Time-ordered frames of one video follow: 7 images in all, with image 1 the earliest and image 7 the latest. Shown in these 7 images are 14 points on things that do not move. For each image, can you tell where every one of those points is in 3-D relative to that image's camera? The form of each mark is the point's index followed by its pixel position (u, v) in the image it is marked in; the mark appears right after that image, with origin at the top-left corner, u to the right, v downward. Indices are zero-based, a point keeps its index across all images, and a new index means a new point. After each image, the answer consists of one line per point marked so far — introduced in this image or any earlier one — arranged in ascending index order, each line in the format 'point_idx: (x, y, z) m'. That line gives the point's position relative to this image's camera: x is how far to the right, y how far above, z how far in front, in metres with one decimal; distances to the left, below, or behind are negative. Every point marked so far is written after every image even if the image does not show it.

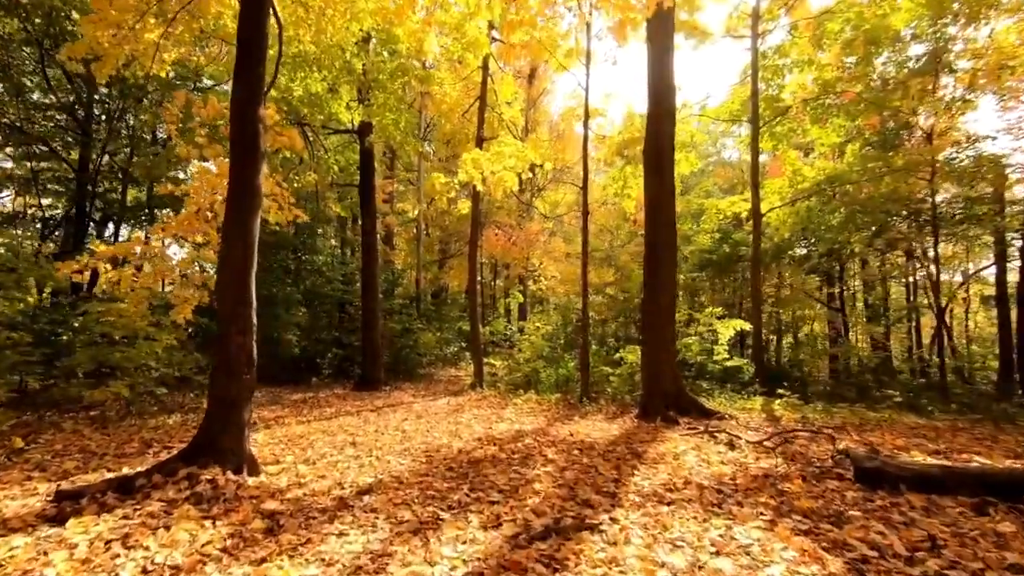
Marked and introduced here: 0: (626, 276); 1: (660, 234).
0: (+3.4, +0.4, +15.5) m
1: (+2.4, +0.9, +8.5) m
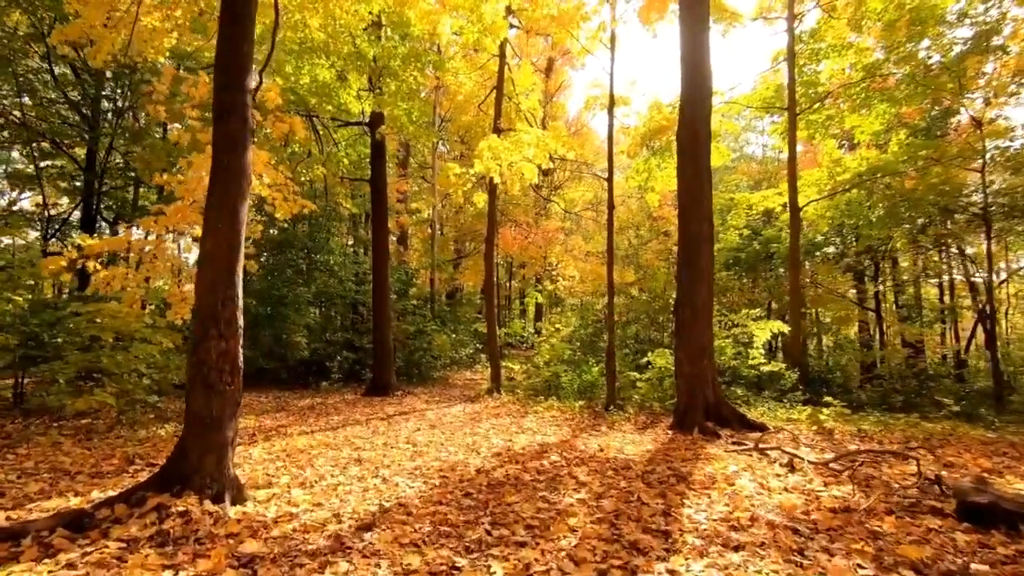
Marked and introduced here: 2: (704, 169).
0: (+3.9, +0.4, +14.7) m
1: (+2.7, +0.9, +7.7) m
2: (+2.8, +1.8, +7.8) m
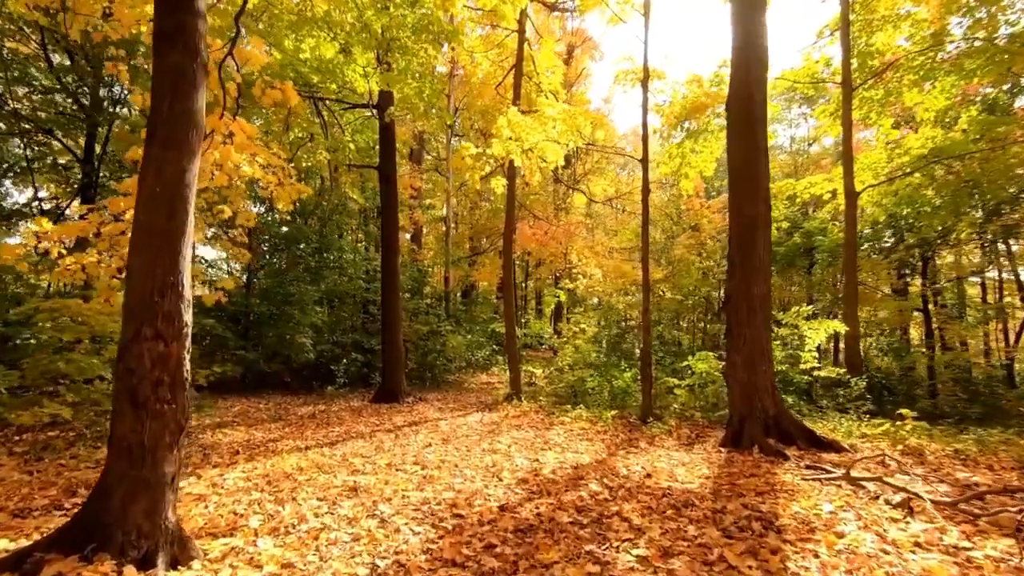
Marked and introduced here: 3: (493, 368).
0: (+4.4, +0.4, +13.6) m
1: (+3.0, +1.0, +6.6) m
2: (+3.2, +1.9, +6.7) m
3: (-0.6, -2.4, +15.7) m
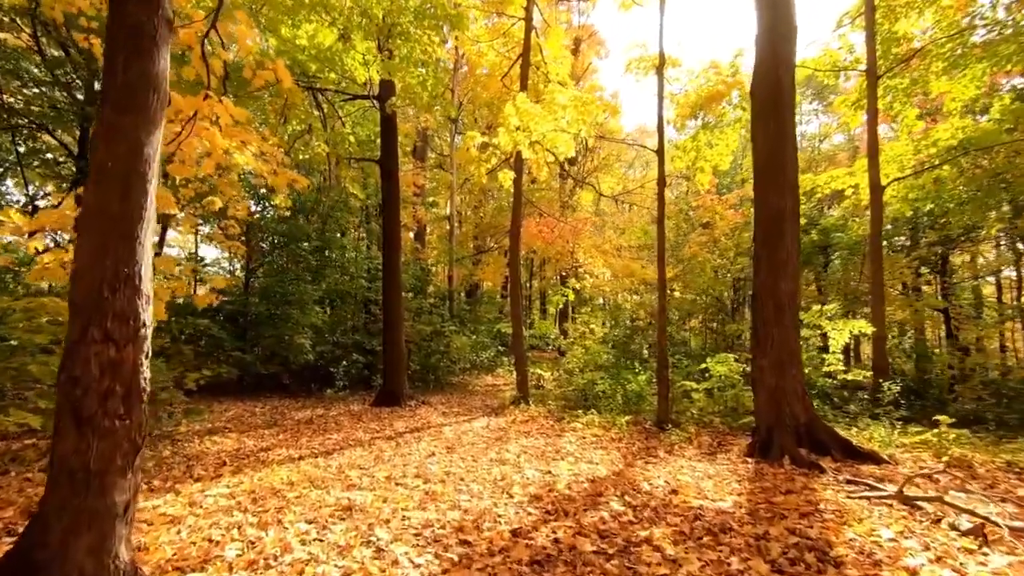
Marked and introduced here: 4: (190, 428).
0: (+4.6, +0.5, +13.1) m
1: (+3.2, +1.0, +6.1) m
2: (+3.3, +1.9, +6.2) m
3: (-0.4, -2.4, +15.3) m
4: (-4.3, -1.9, +7.0) m
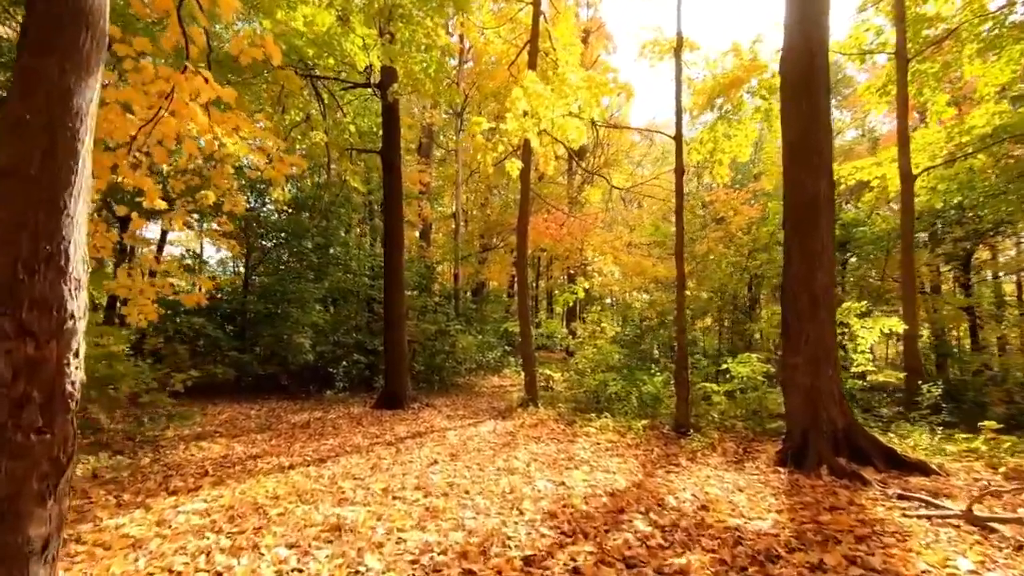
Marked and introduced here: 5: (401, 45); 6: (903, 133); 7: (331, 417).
0: (+4.8, +0.5, +12.6) m
1: (+3.2, +1.1, +5.6) m
2: (+3.4, +2.0, +5.7) m
3: (-0.2, -2.3, +14.8) m
4: (-4.2, -1.8, +6.6) m
5: (-1.8, +3.9, +8.4) m
6: (+6.8, +2.7, +9.0) m
7: (-2.8, -2.0, +8.3) m
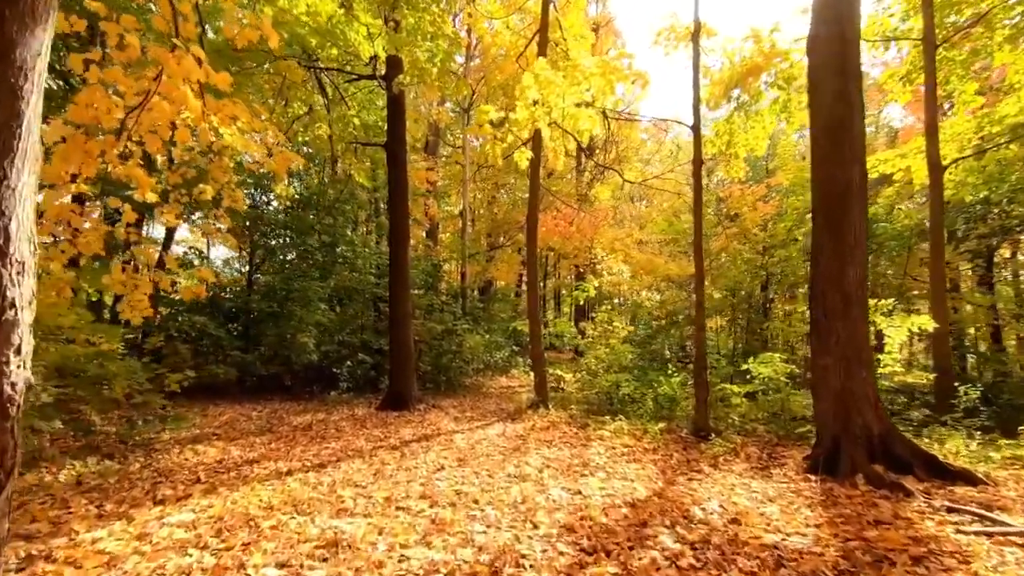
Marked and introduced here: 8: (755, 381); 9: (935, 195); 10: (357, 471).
0: (+5.0, +0.6, +12.2) m
1: (+3.4, +1.1, +5.3) m
2: (+3.5, +2.1, +5.3) m
3: (0.0, -2.3, +14.5) m
4: (-4.1, -1.8, +6.3) m
5: (-1.6, +4.0, +8.1) m
6: (+6.9, +2.7, +8.6) m
7: (-2.7, -2.0, +8.0) m
8: (+3.7, -1.4, +7.9) m
9: (+6.8, +1.5, +8.5) m
10: (-1.5, -1.7, +5.0) m
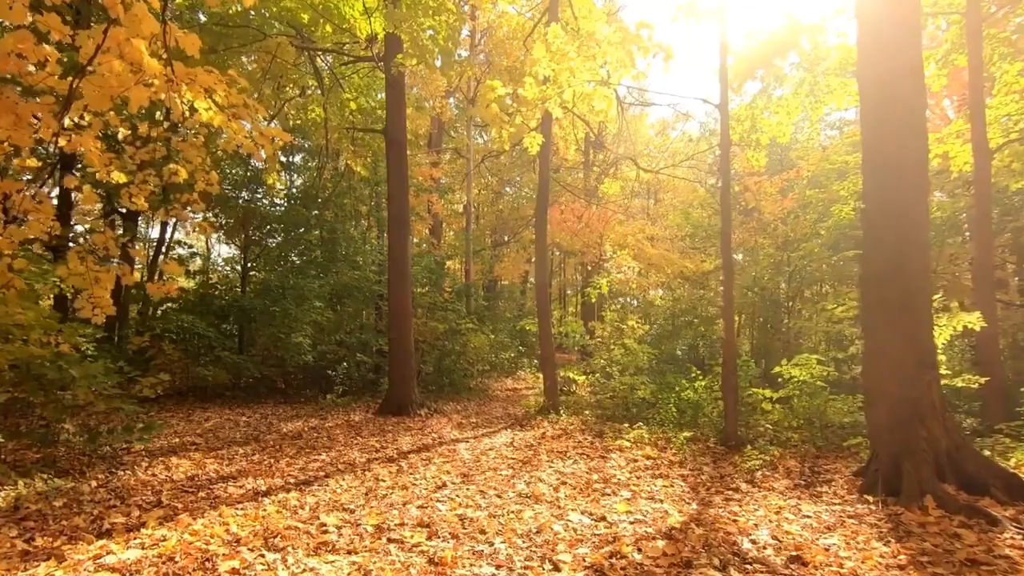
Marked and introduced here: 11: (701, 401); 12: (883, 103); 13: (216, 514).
0: (+5.1, +0.6, +11.5) m
1: (+3.5, +1.2, +4.6) m
2: (+3.6, +2.1, +4.6) m
3: (+0.2, -2.2, +13.8) m
4: (-4.0, -1.7, +5.7) m
5: (-1.5, +4.0, +7.5) m
6: (+7.1, +2.8, +7.9) m
7: (-2.6, -1.9, +7.3) m
8: (+3.8, -1.3, +7.3) m
9: (+7.0, +1.6, +7.8) m
10: (-1.4, -1.7, +4.3) m
11: (+2.9, -1.7, +8.0) m
12: (+3.4, +1.7, +4.7) m
13: (-2.1, -1.6, +3.6) m
